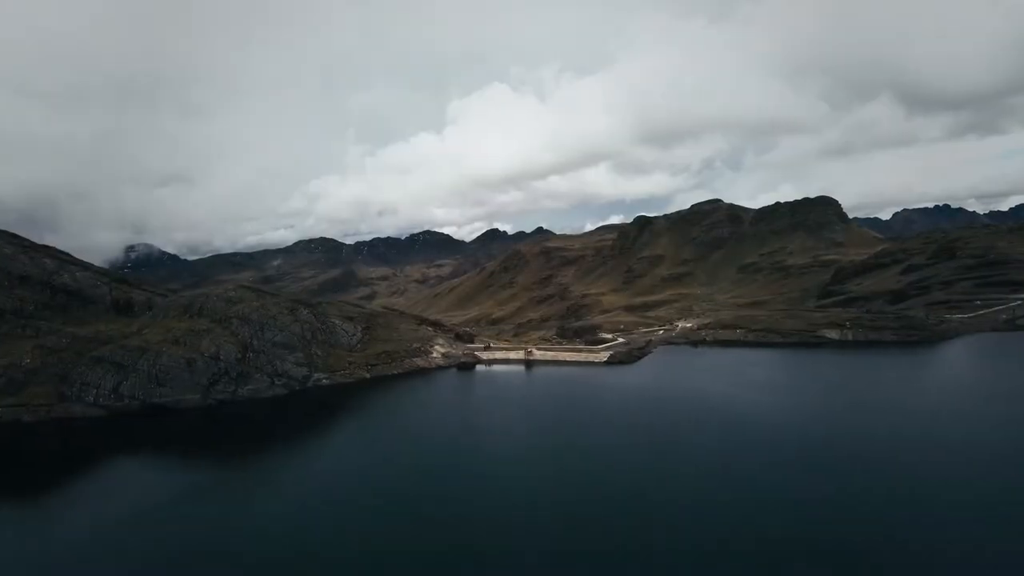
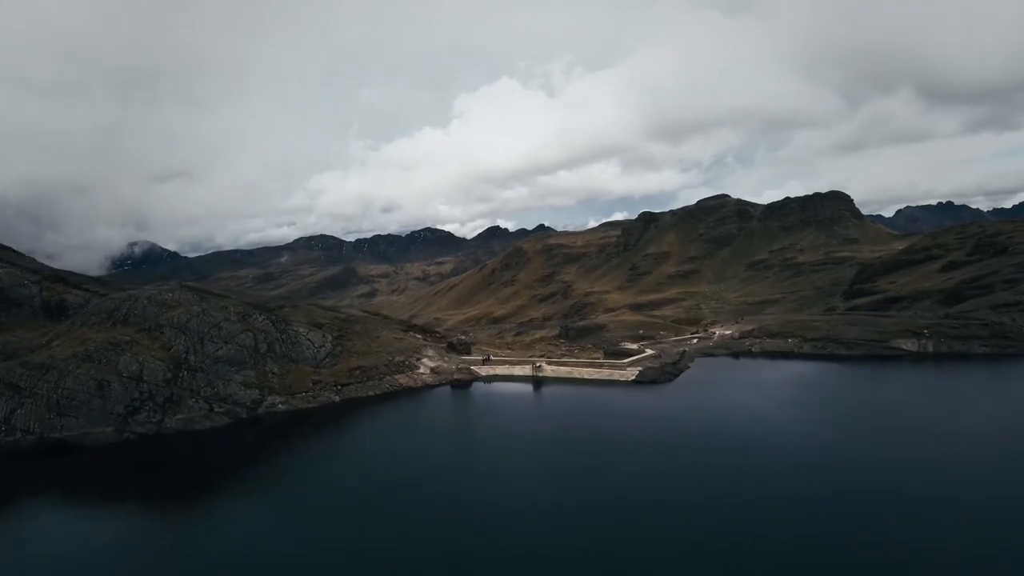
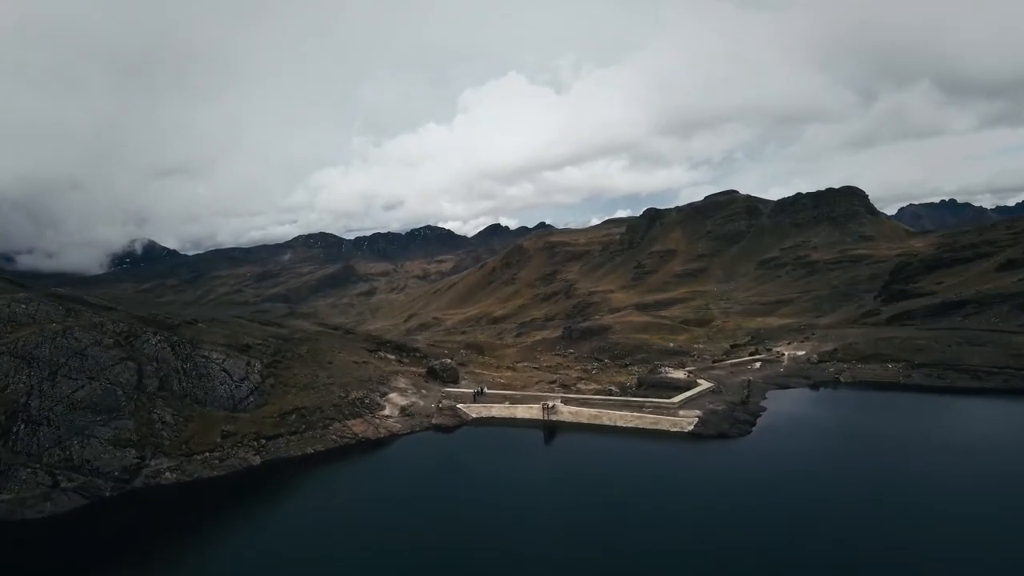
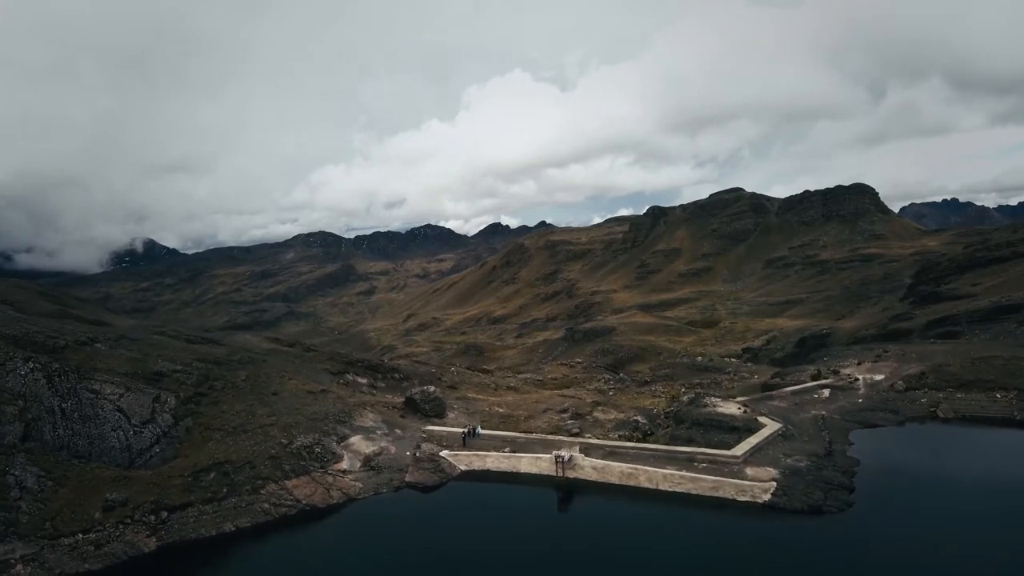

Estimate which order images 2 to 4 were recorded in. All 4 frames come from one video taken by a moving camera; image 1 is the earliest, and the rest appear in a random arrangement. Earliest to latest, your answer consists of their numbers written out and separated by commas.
2, 3, 4
